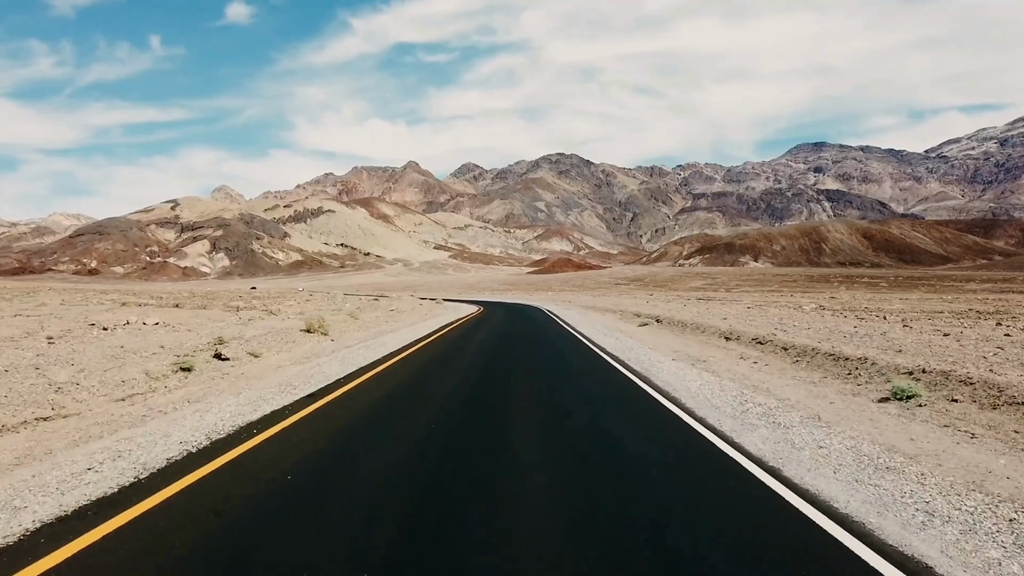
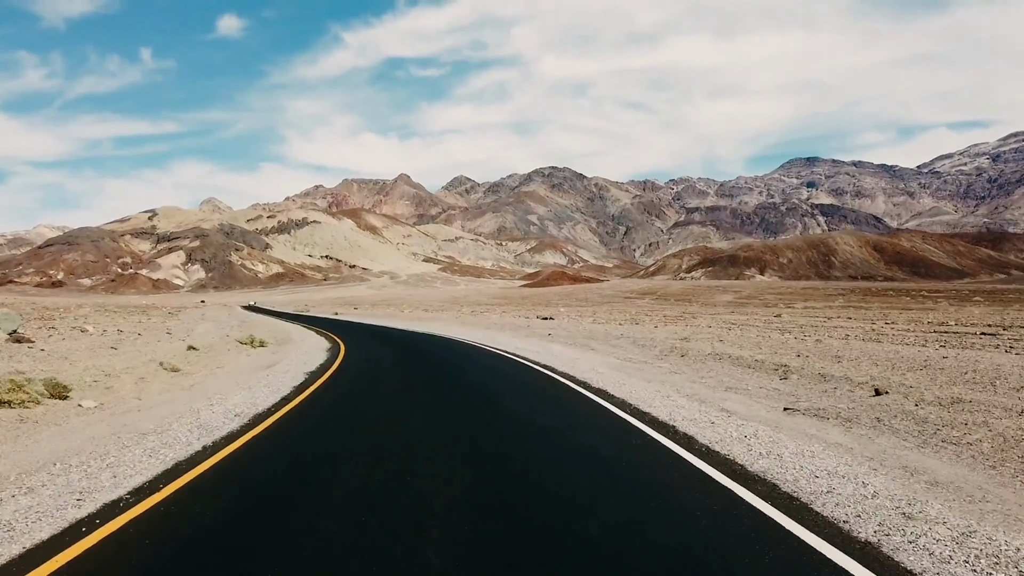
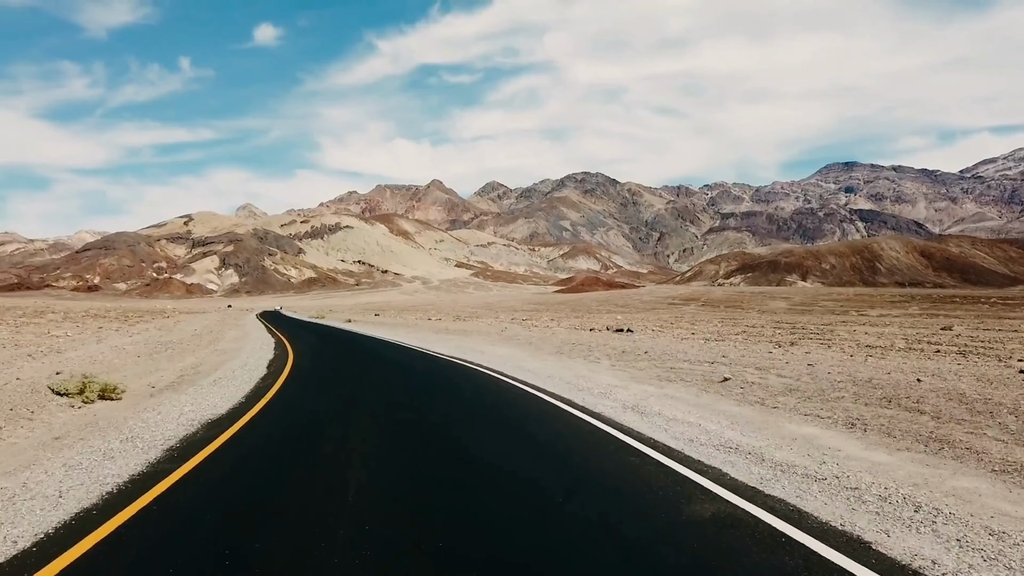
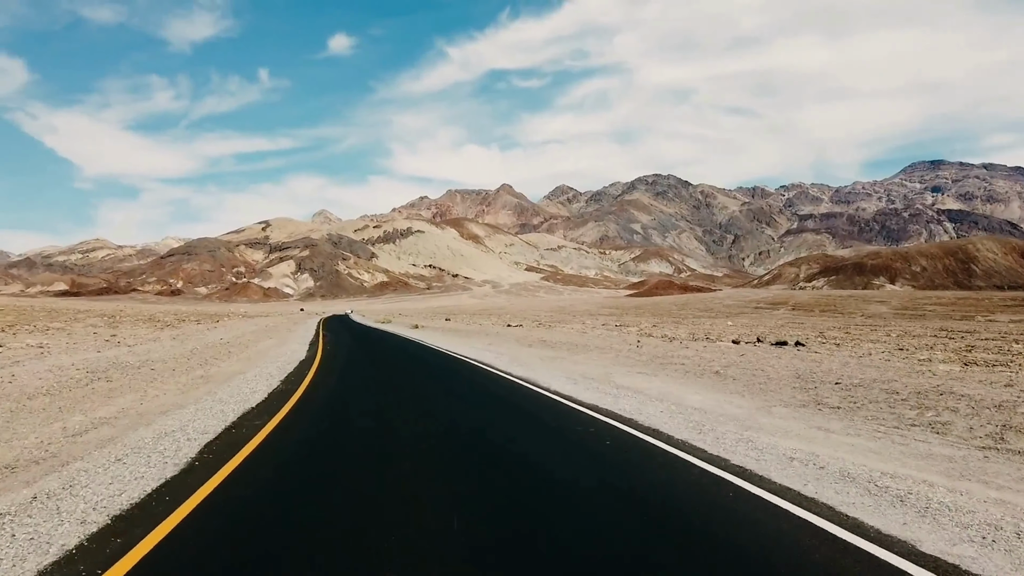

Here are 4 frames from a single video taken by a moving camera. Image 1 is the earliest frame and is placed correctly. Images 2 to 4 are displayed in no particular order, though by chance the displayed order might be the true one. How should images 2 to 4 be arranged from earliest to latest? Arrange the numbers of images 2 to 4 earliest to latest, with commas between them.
2, 3, 4
